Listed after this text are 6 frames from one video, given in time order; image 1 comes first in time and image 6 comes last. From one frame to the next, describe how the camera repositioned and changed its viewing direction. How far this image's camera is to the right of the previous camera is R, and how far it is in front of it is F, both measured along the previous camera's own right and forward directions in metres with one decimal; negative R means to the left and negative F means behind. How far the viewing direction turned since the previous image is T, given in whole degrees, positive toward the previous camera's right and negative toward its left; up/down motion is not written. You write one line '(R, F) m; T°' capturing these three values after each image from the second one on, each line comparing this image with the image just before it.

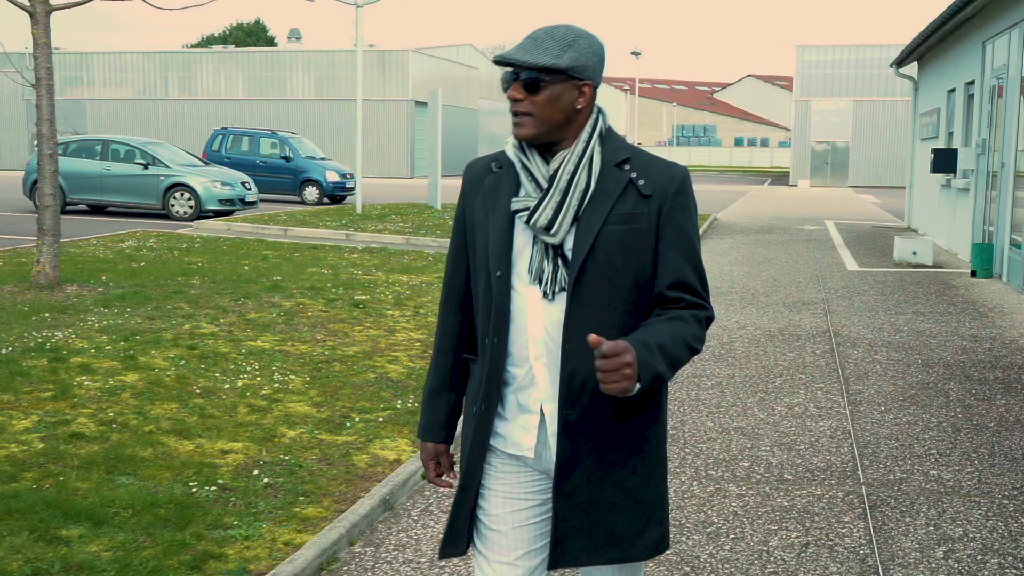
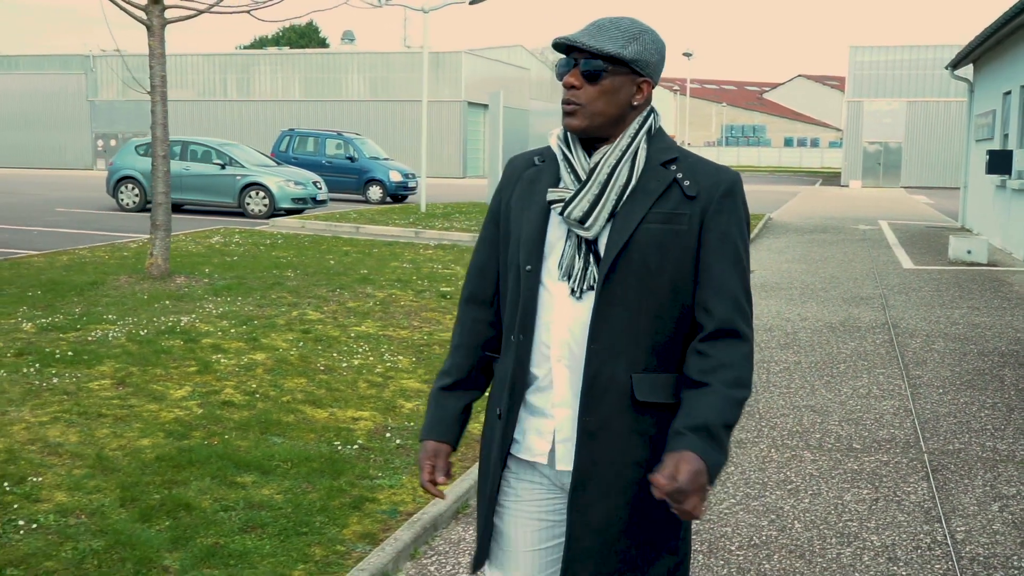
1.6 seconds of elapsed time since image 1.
(-0.3, -0.7) m; -2°
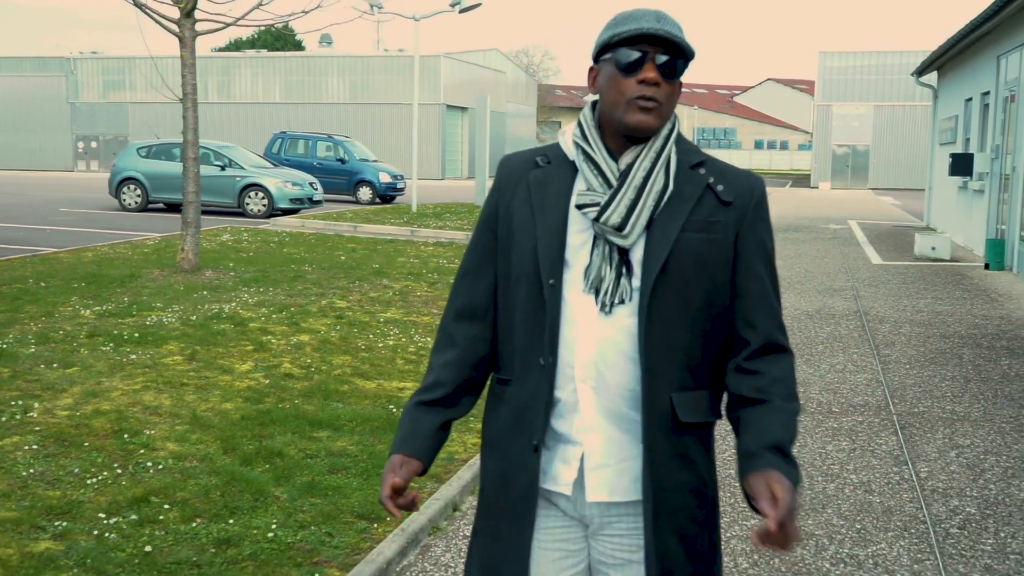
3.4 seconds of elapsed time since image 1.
(-0.3, -0.9) m; +1°
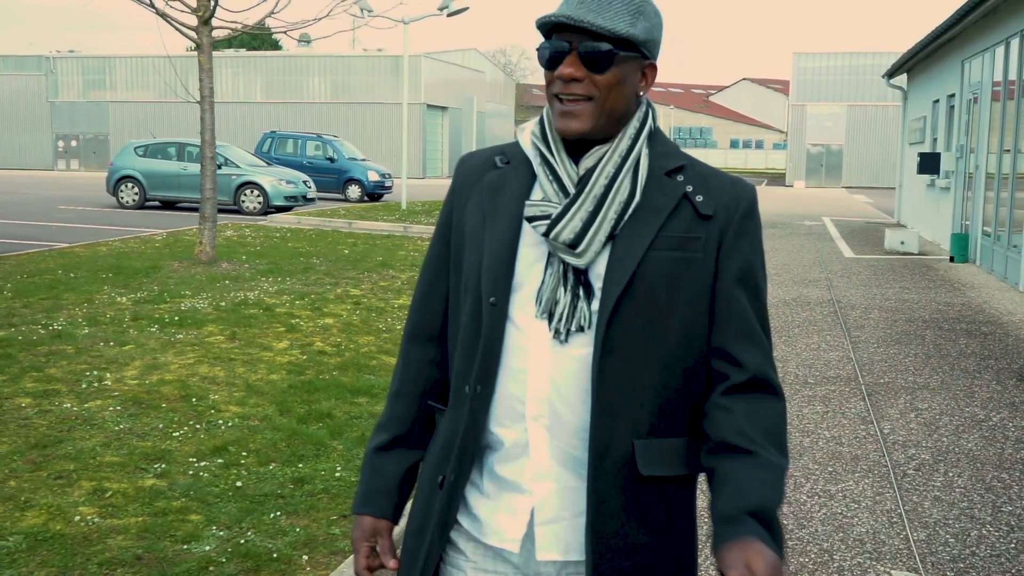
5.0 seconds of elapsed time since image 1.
(-0.3, -0.8) m; +1°
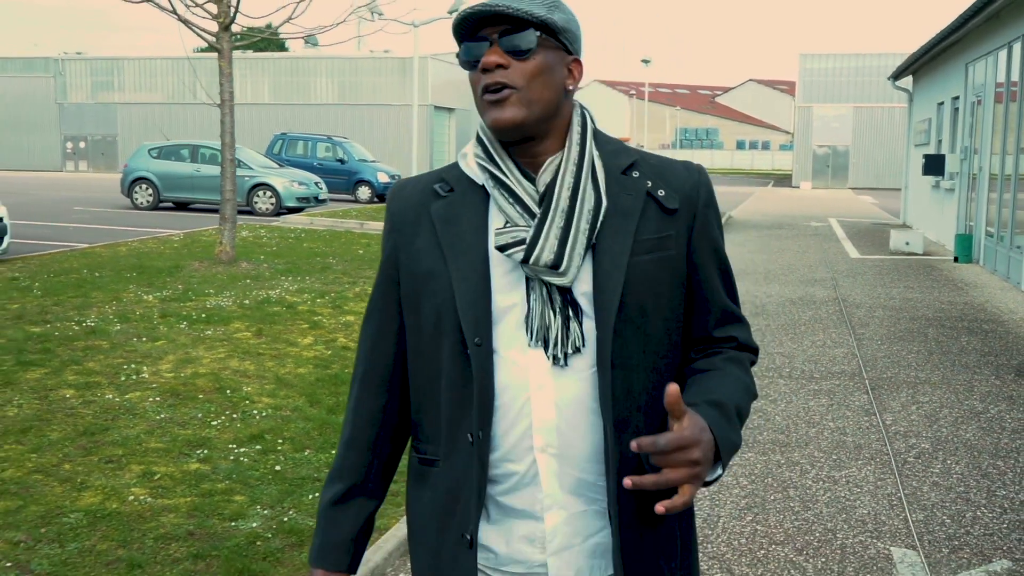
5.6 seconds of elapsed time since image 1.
(-0.1, -0.3) m; 0°
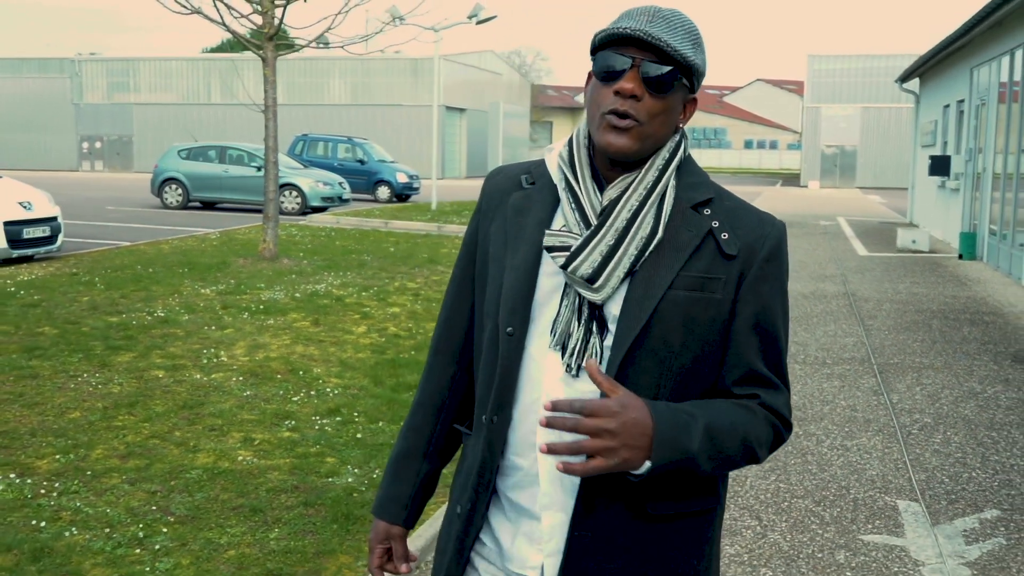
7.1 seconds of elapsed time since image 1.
(-0.2, -0.7) m; 0°
